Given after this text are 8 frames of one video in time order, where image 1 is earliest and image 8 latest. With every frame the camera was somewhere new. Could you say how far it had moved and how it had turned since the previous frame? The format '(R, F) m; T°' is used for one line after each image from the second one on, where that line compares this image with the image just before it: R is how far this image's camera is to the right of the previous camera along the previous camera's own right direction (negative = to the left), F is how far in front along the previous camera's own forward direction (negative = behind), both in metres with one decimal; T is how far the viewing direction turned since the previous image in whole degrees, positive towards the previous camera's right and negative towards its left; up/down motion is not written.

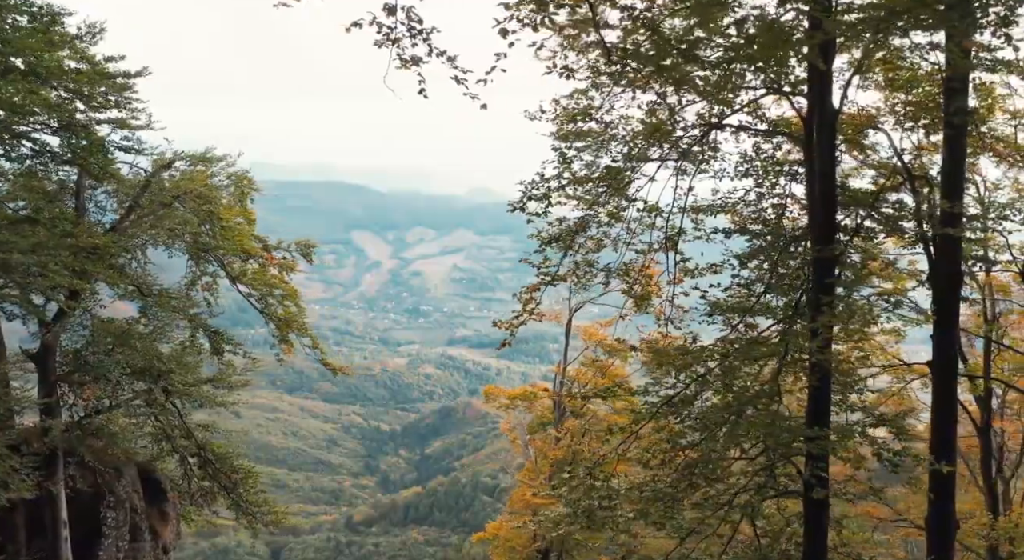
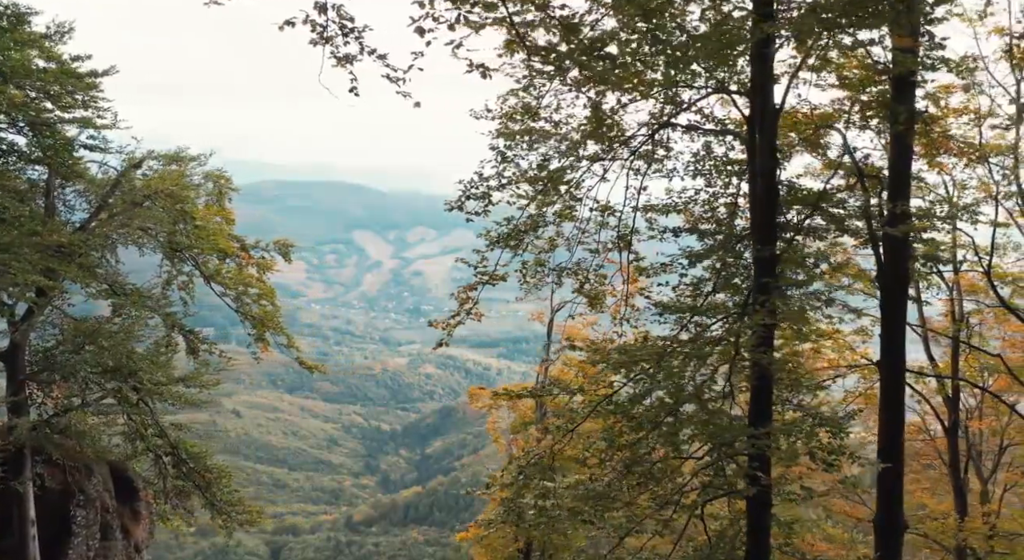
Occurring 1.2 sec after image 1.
(+0.6, 0.0) m; 0°
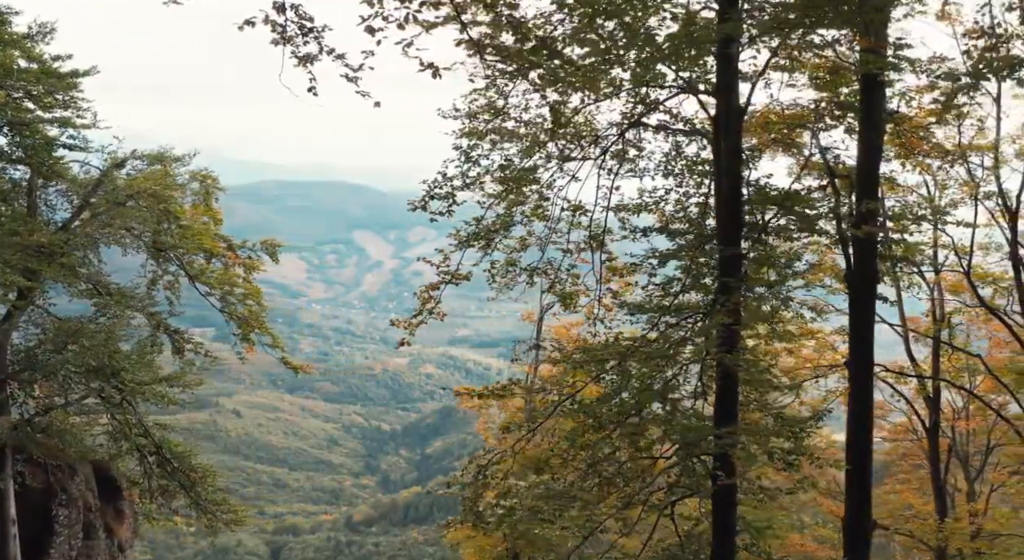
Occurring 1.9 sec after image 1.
(+0.3, 0.0) m; 0°
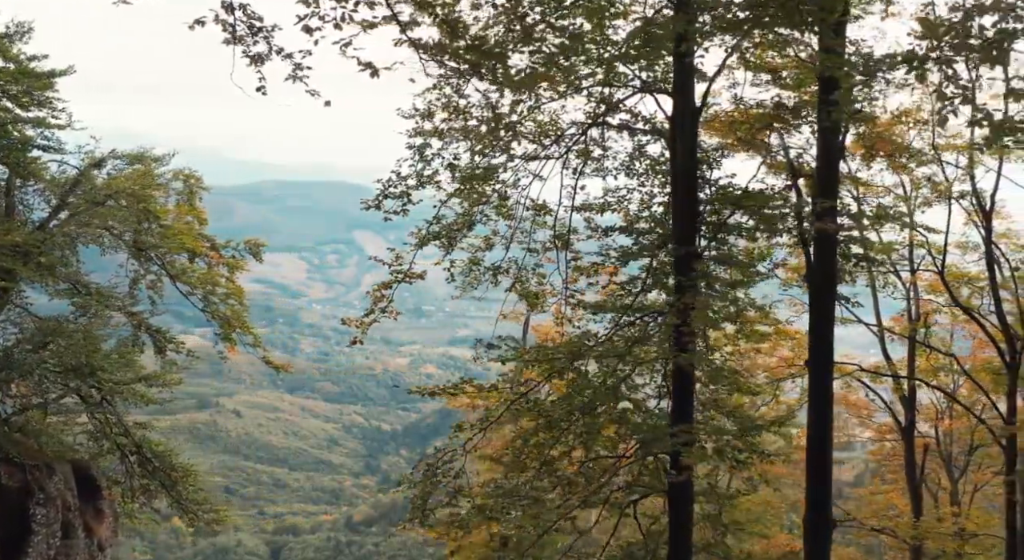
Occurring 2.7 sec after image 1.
(+0.4, 0.0) m; 0°
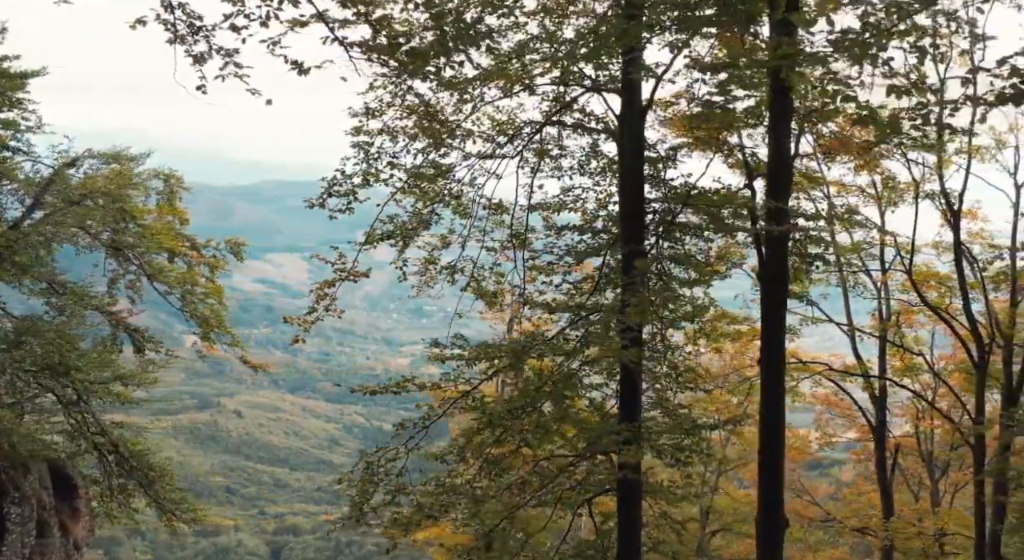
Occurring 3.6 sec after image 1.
(+0.5, 0.0) m; 0°
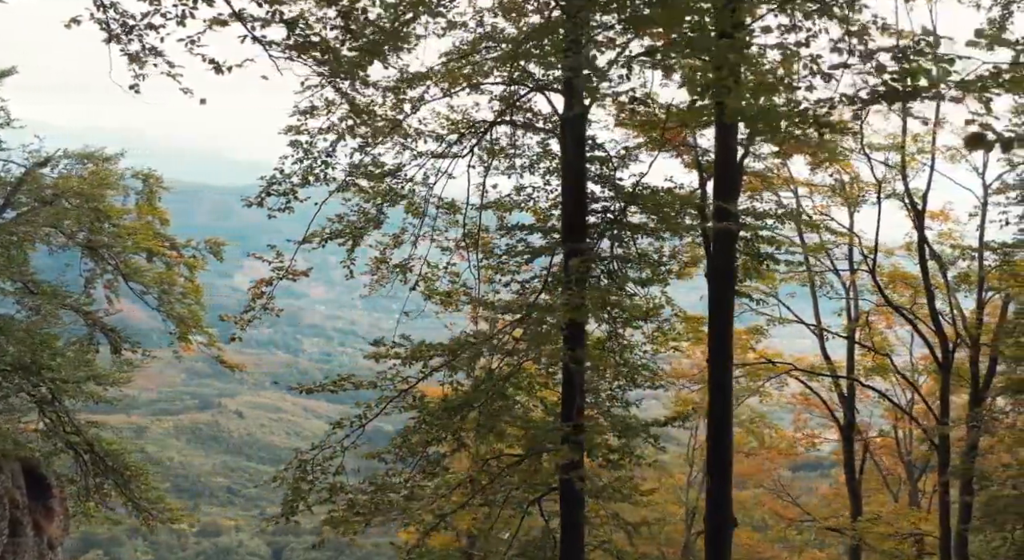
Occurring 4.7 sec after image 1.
(+0.6, 0.0) m; 0°
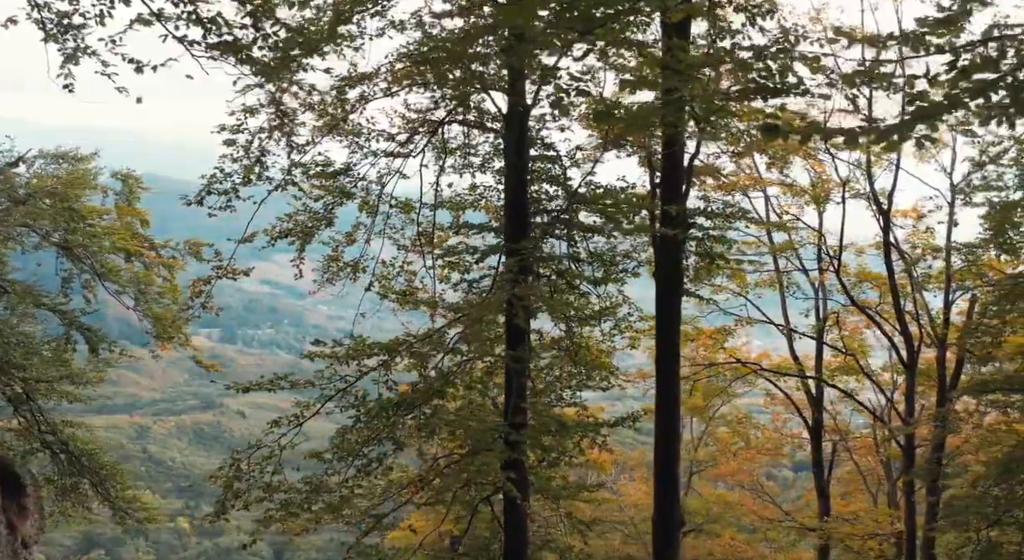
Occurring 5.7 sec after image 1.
(+0.6, 0.0) m; 0°
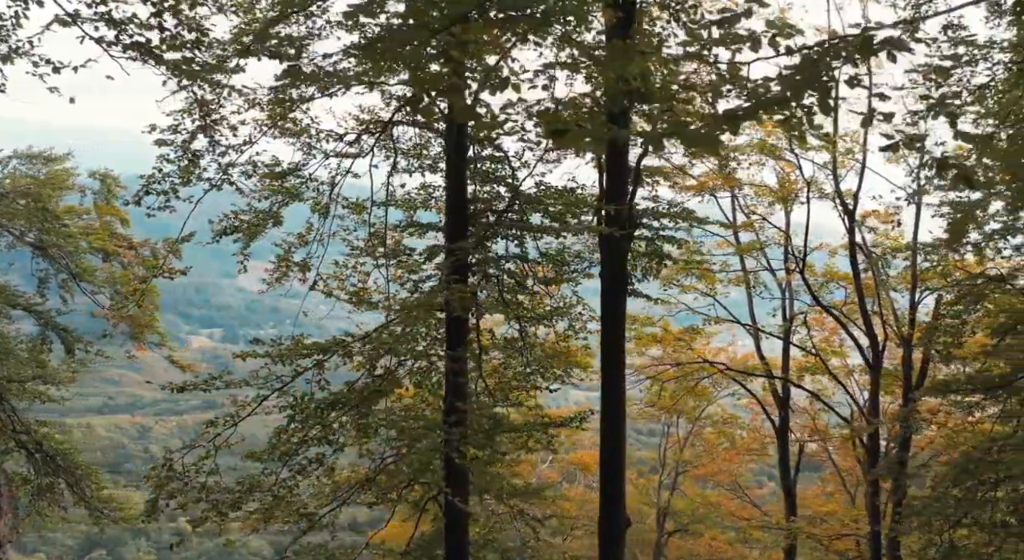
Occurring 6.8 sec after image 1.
(+0.6, 0.0) m; 0°
